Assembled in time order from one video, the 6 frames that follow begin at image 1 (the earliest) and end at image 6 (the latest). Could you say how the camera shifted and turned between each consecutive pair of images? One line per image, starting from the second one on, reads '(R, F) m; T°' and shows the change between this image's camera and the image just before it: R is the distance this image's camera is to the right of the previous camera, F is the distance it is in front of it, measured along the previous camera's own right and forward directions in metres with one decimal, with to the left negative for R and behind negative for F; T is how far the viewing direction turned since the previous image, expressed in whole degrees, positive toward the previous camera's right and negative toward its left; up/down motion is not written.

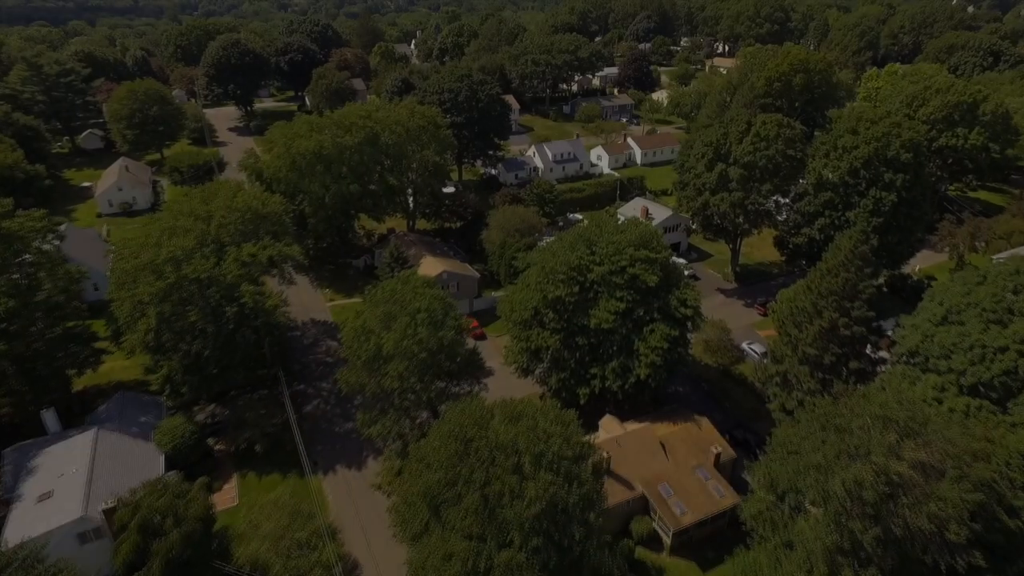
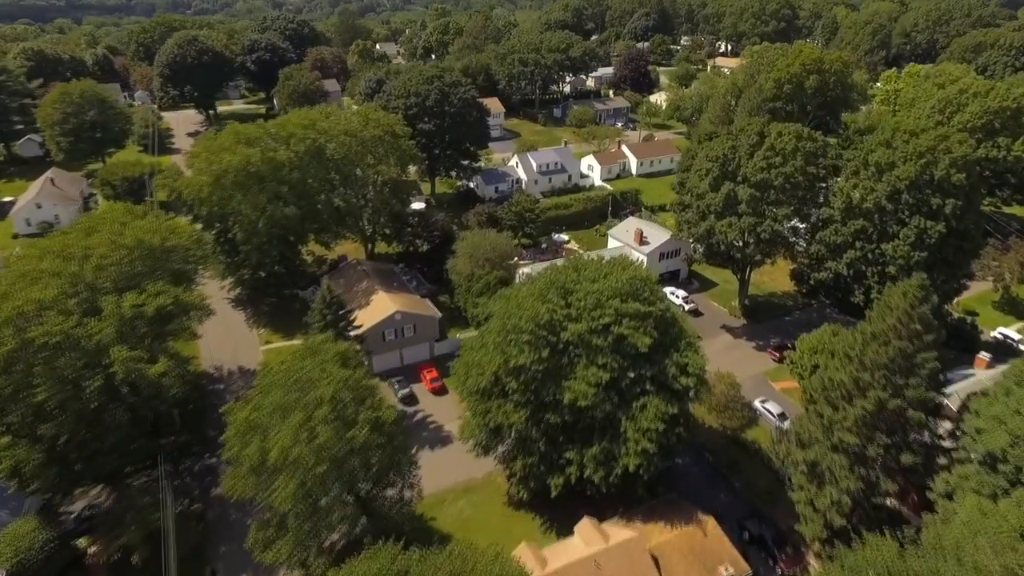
(+2.1, +7.9) m; 0°
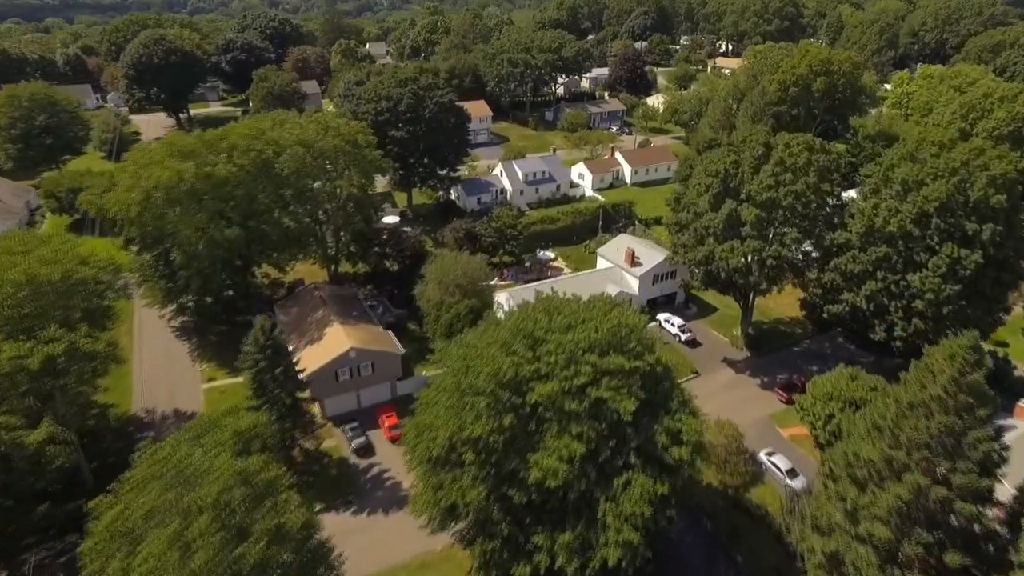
(+1.6, +4.9) m; 0°
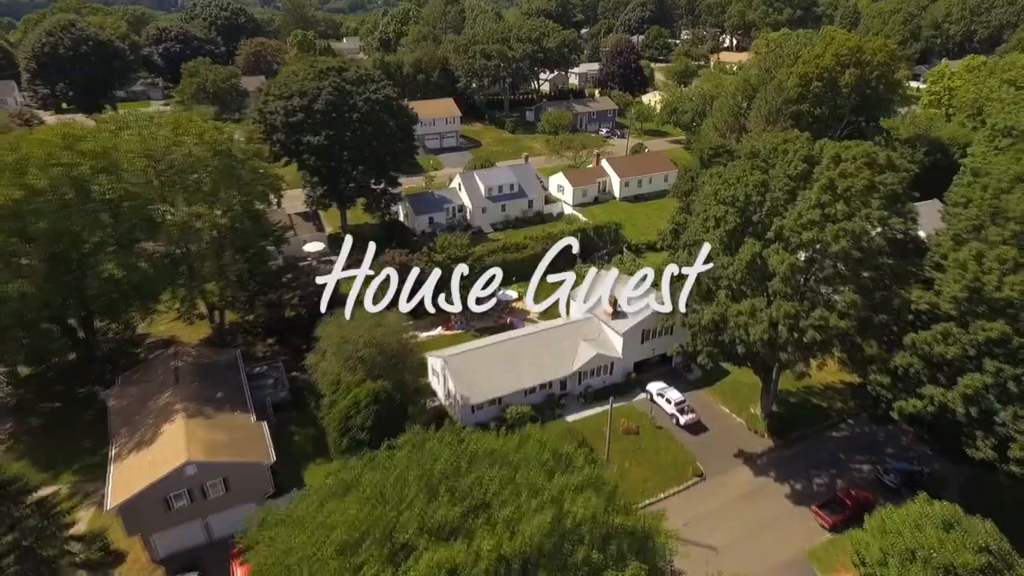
(+3.1, +11.5) m; 0°
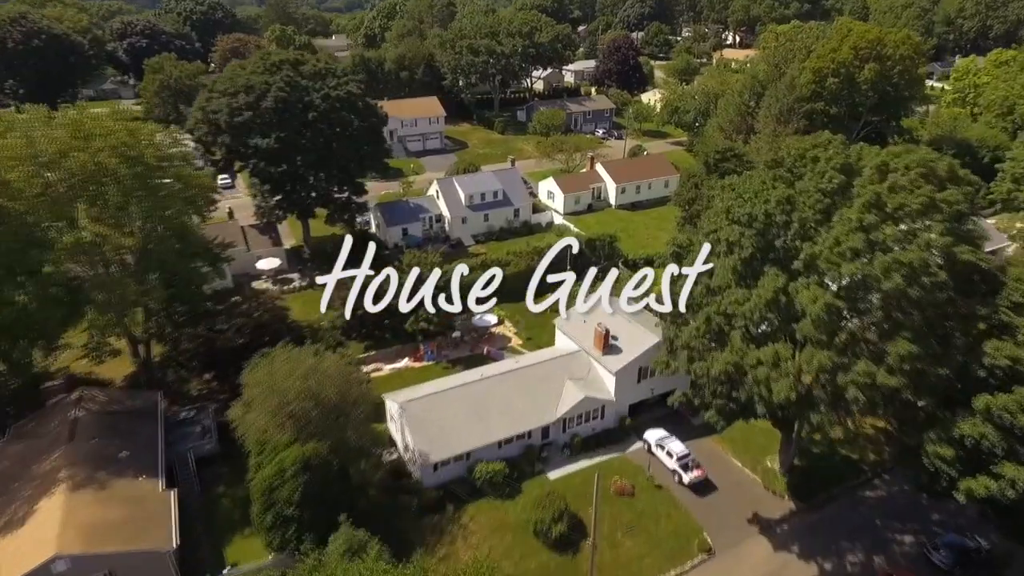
(+1.2, +5.1) m; 0°
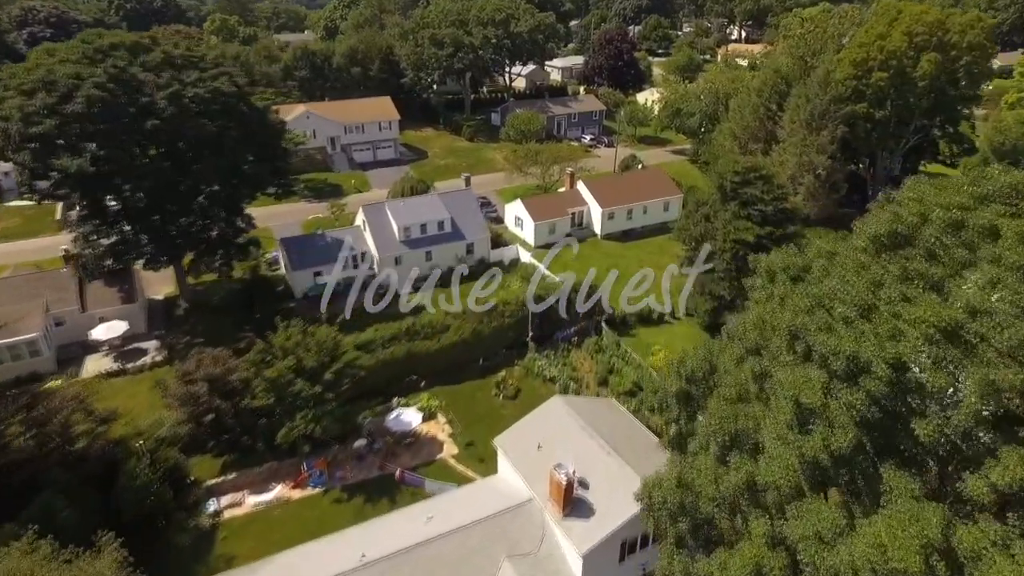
(+2.6, +11.1) m; 0°
